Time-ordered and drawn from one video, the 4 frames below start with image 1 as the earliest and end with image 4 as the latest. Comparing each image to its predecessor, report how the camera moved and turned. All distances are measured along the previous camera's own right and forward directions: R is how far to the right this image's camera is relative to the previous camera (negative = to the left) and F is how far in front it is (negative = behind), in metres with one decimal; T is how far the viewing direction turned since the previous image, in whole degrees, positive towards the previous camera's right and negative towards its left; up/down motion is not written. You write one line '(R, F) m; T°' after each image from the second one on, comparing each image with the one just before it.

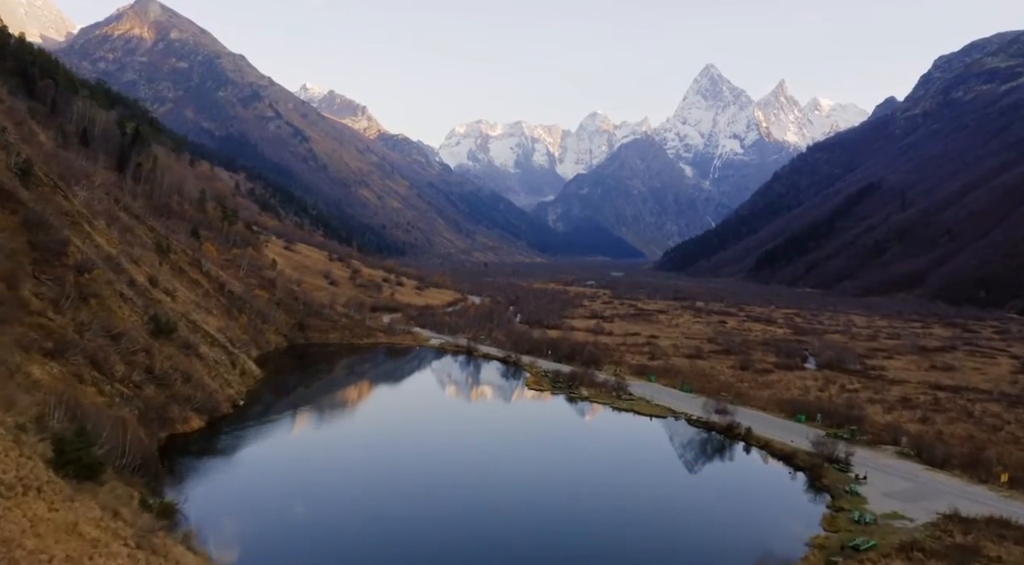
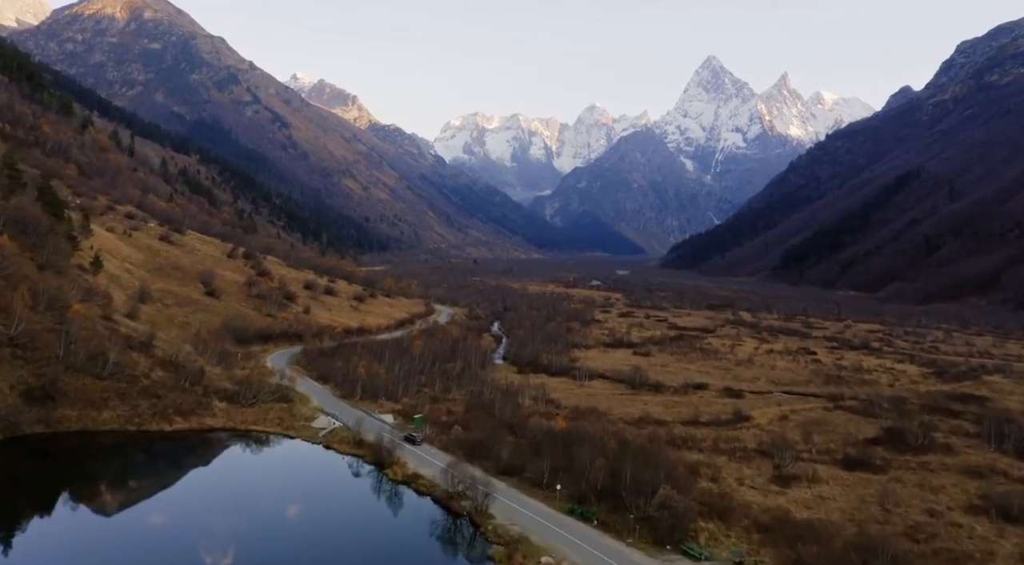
(+2.0, +54.4) m; 0°
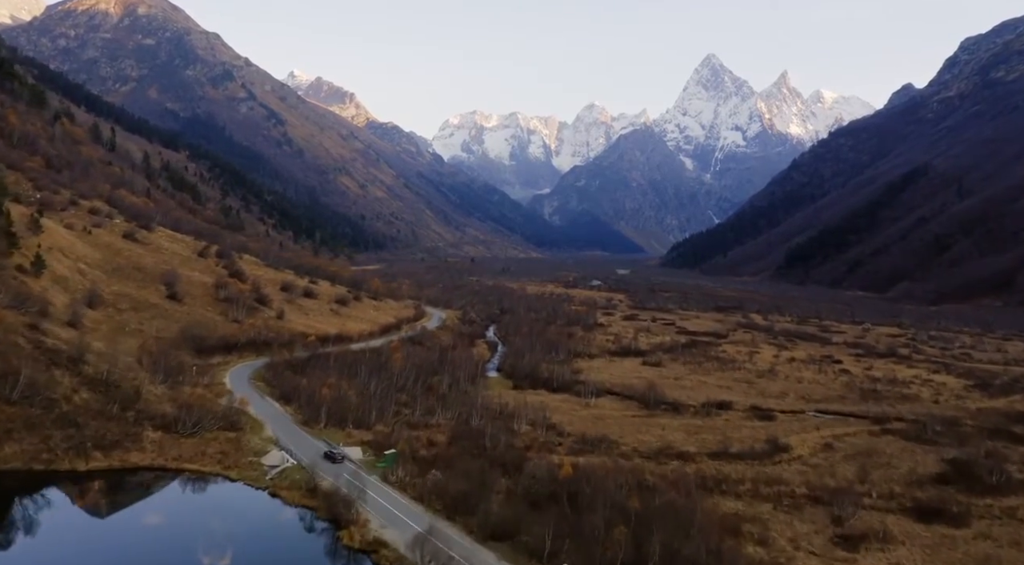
(+0.3, +9.7) m; 0°
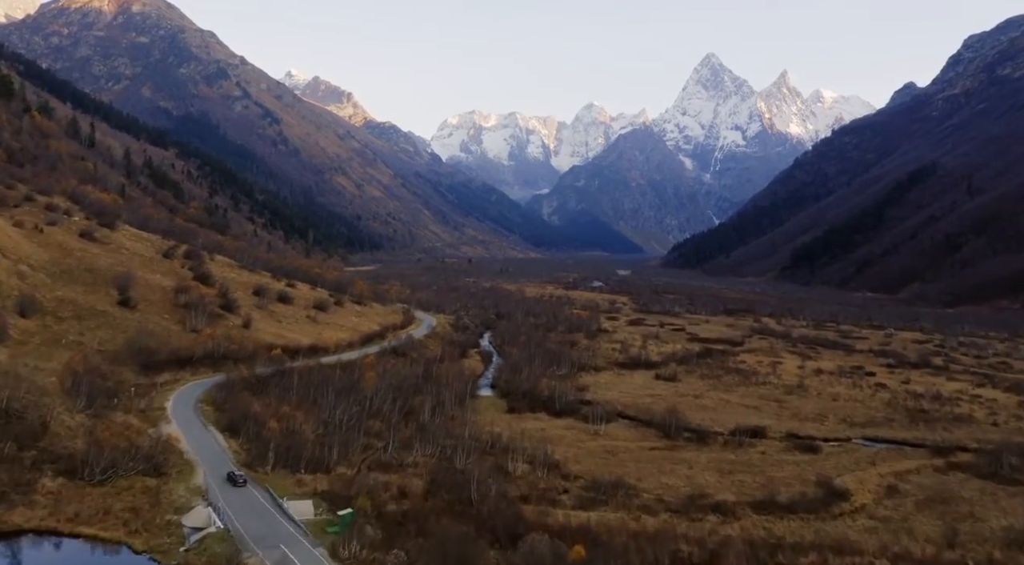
(+0.3, +9.8) m; 0°
